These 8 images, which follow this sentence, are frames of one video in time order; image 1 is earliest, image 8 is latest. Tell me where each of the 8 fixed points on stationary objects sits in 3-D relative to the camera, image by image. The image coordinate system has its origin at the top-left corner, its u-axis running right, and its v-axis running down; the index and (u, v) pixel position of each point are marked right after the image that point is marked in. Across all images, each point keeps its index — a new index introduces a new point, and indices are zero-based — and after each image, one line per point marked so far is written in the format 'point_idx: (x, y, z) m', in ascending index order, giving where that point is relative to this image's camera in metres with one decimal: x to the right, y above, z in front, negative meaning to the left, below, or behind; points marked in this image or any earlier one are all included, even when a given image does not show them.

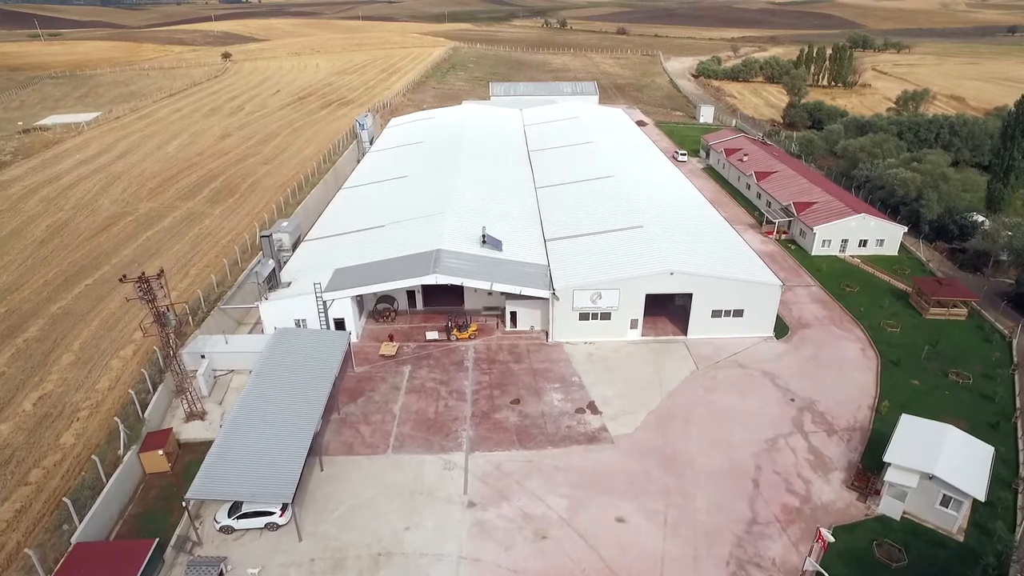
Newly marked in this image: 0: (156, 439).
0: (-9.1, -3.9, +16.9) m
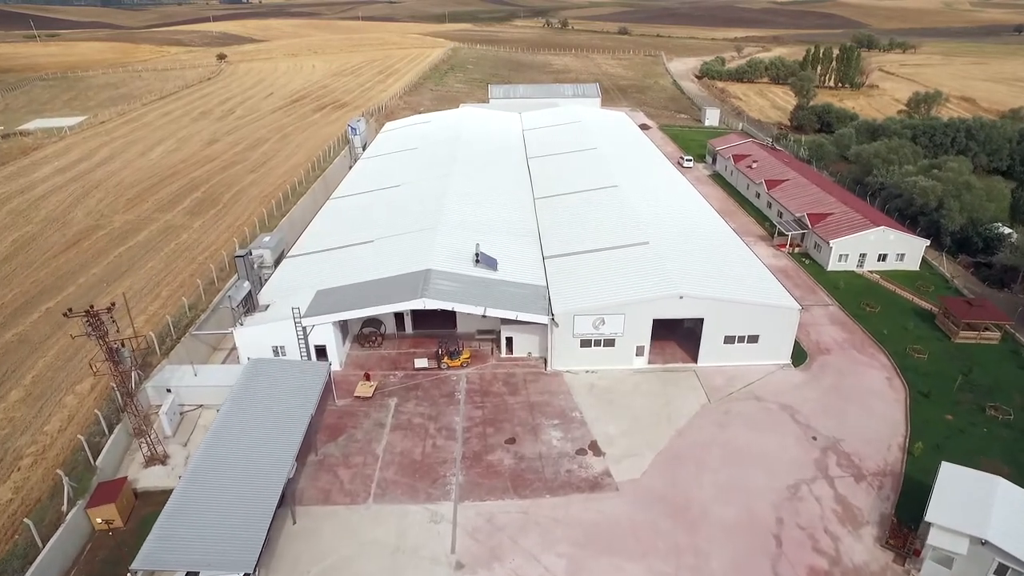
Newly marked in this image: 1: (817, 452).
0: (-9.3, -4.7, +15.1) m
1: (+8.5, -4.5, +18.4) m
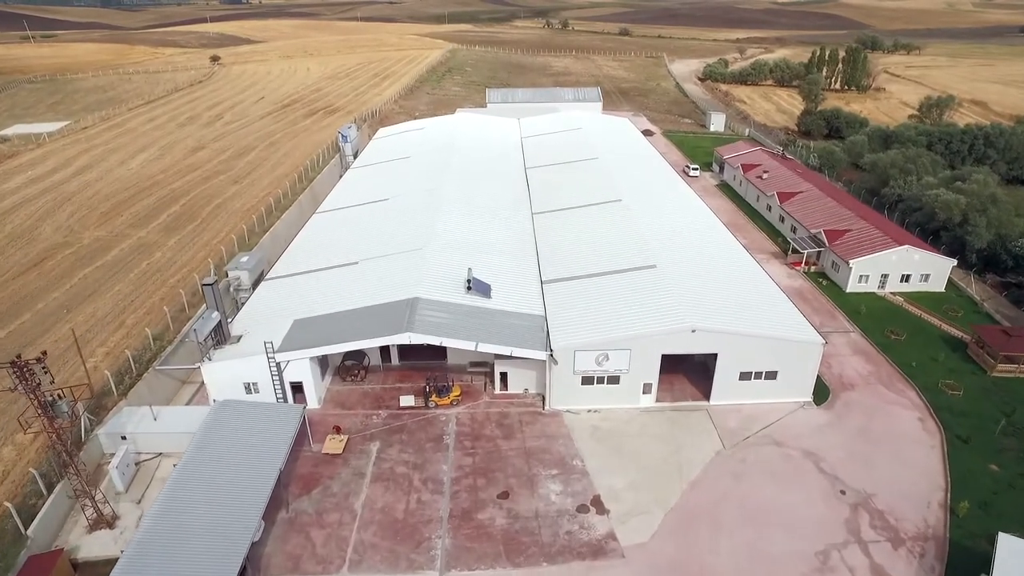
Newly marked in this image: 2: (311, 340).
0: (-9.4, -5.6, +13.1) m
1: (+8.3, -5.5, +16.4) m
2: (-6.0, -1.6, +19.9) m
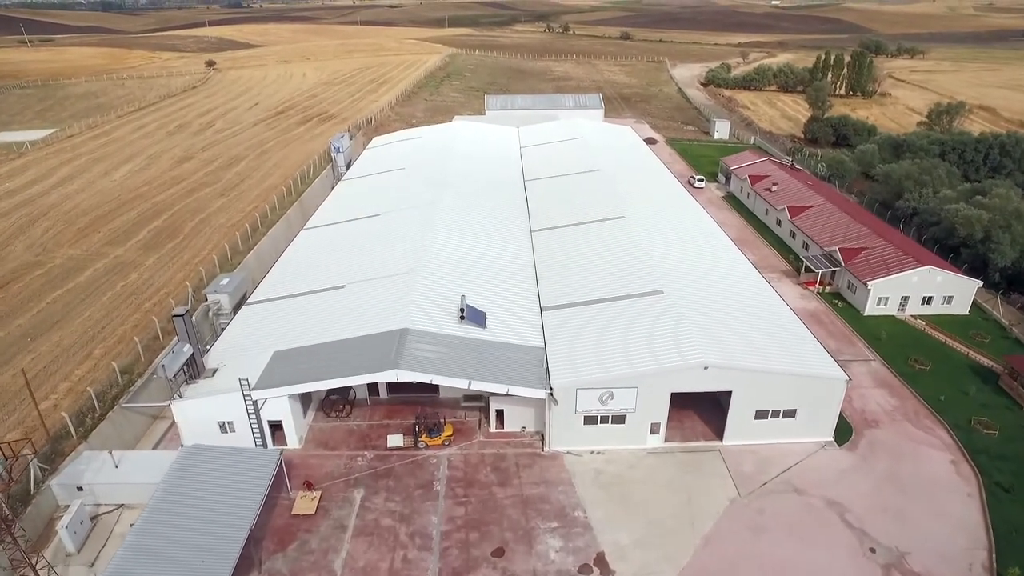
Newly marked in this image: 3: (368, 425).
0: (-9.5, -6.4, +11.5) m
1: (+8.2, -6.3, +14.8) m
2: (-6.1, -2.4, +18.3) m
3: (-4.3, -4.1, +19.6) m
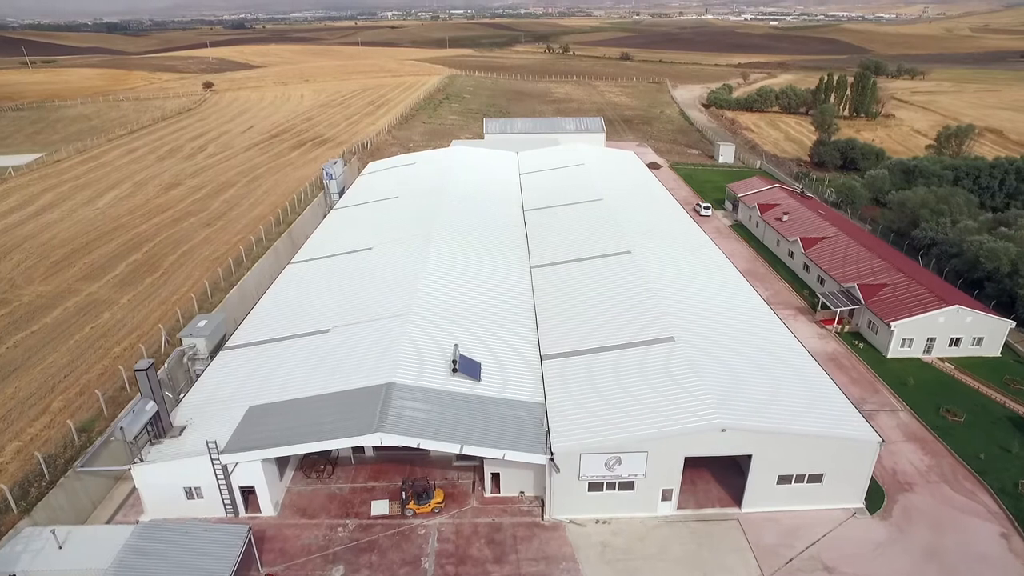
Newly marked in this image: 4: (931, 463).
0: (-9.6, -7.5, +9.7) m
1: (+8.1, -7.5, +12.9) m
2: (-6.2, -3.7, +16.6) m
3: (-4.3, -5.4, +17.8) m
4: (+11.7, -4.9, +18.5) m
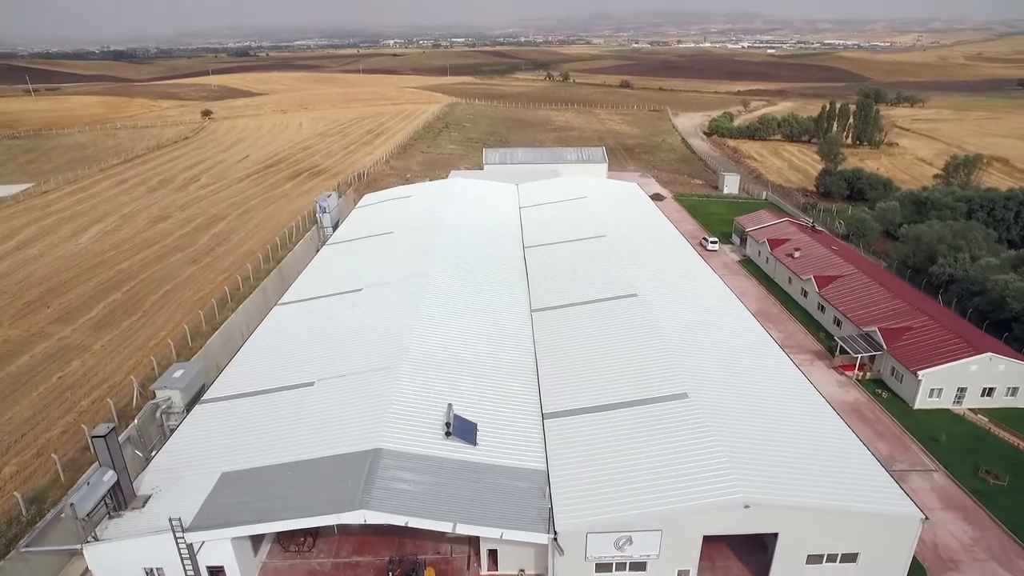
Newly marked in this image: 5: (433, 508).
0: (-9.7, -8.5, +7.9) m
1: (+8.1, -8.7, +11.1) m
2: (-6.2, -5.0, +14.9) m
3: (-4.3, -6.7, +16.0) m
4: (+11.7, -6.3, +16.8) m
5: (-1.7, -4.7, +14.4) m
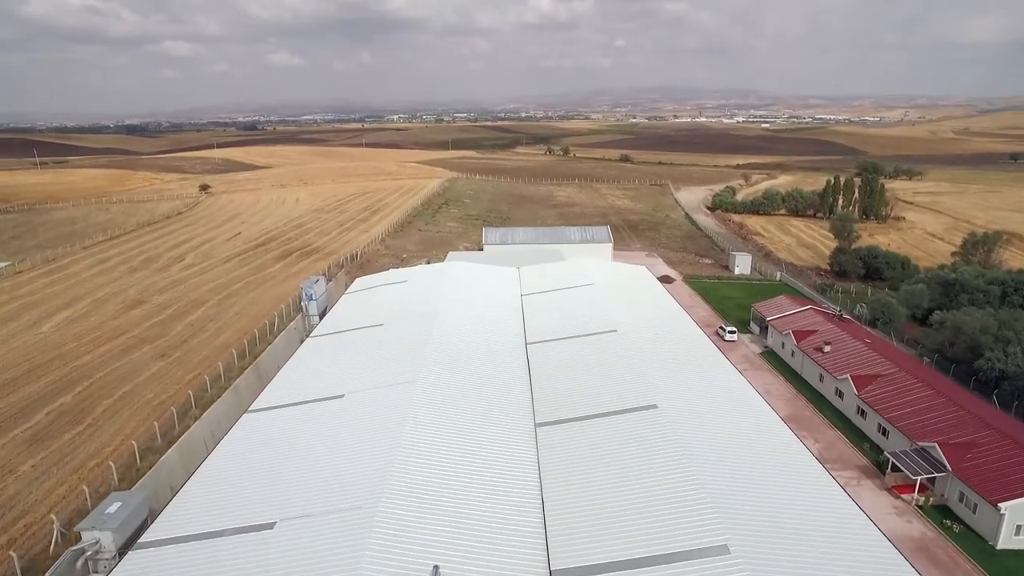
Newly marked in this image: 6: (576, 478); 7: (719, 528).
0: (-9.6, -10.3, +3.9) m
1: (+8.1, -10.8, +7.1) m
2: (-6.2, -7.5, +11.2) m
3: (-4.3, -9.3, +12.2) m
4: (+11.7, -9.0, +13.0) m
5: (-1.7, -7.2, +10.7) m
6: (+1.7, -5.0, +18.3) m
7: (+4.9, -5.3, +15.7) m
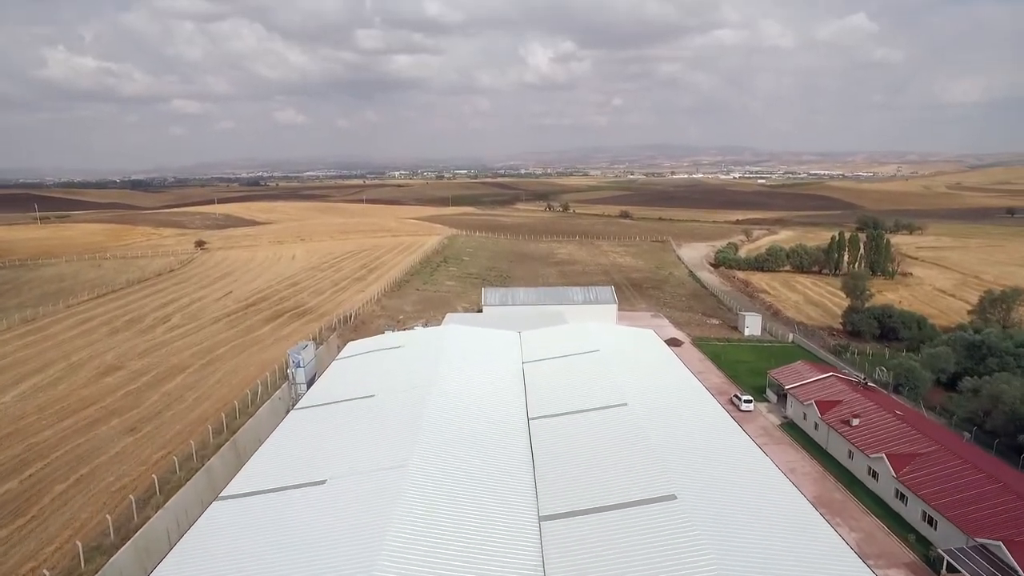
0: (-9.6, -11.0, +0.9) m
1: (+8.2, -11.7, +4.0) m
2: (-6.2, -8.8, +8.4) m
3: (-4.3, -10.7, +9.2) m
4: (+11.8, -10.4, +10.0) m
5: (-1.6, -8.4, +8.0) m
6: (+1.8, -6.9, +15.6) m
7: (+5.0, -7.0, +13.0) m
